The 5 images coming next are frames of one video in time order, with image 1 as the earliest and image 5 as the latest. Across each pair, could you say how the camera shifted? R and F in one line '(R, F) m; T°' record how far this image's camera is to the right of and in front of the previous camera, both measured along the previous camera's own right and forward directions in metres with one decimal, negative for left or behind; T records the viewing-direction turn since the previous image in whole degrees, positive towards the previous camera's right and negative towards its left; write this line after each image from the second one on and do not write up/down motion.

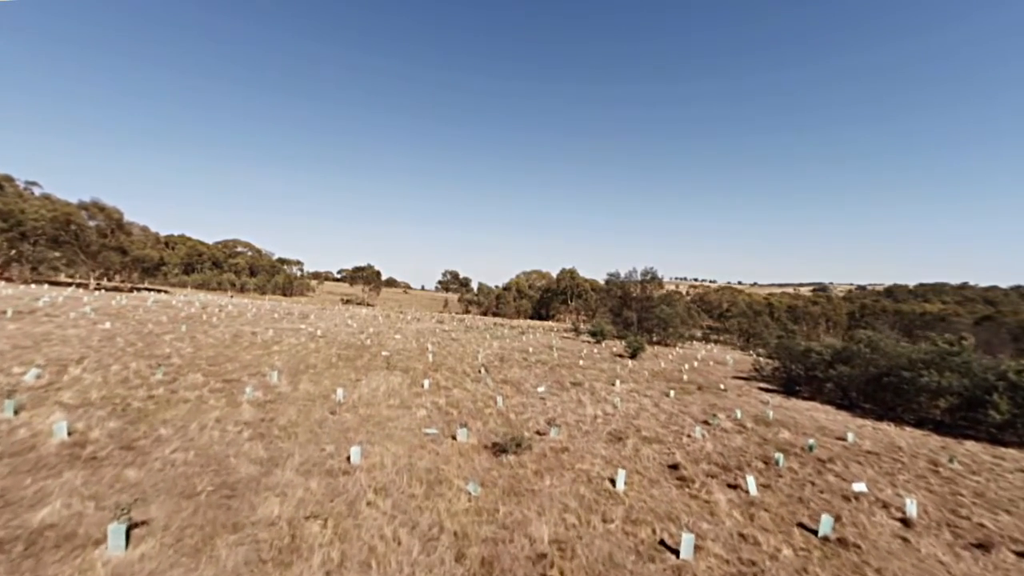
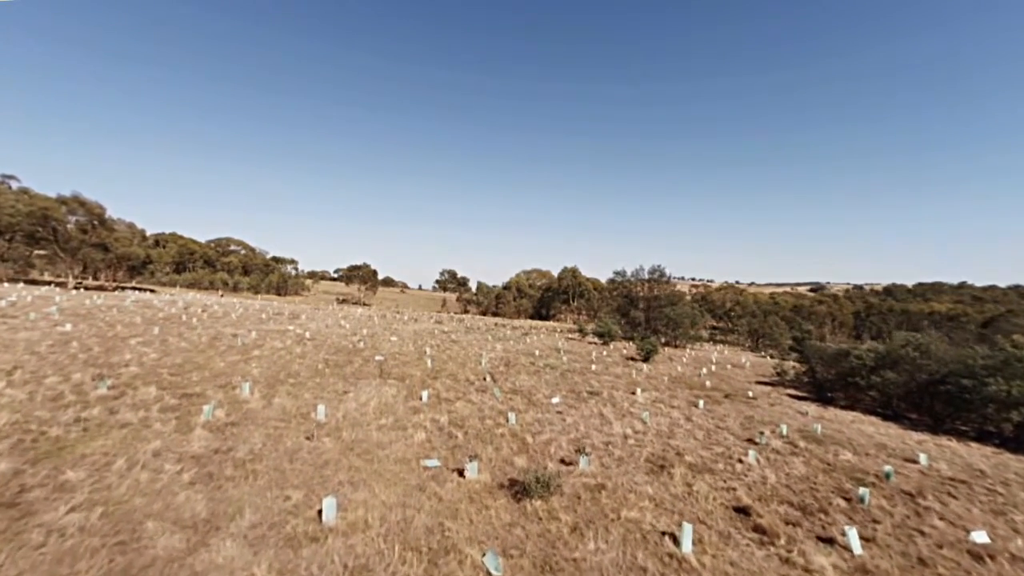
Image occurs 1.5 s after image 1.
(-0.6, +2.7) m; 0°
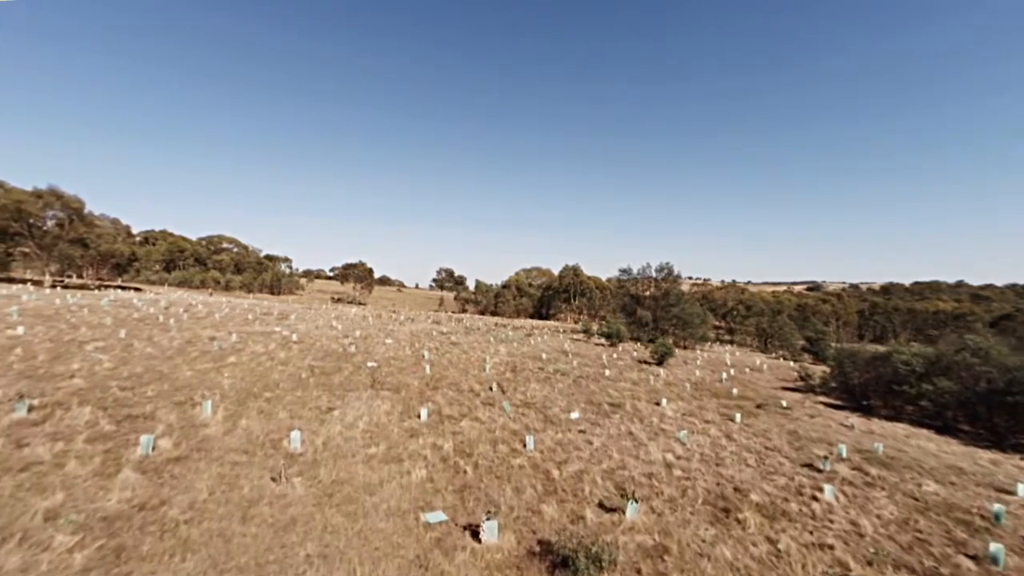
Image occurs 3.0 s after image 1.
(-0.6, +2.6) m; 0°
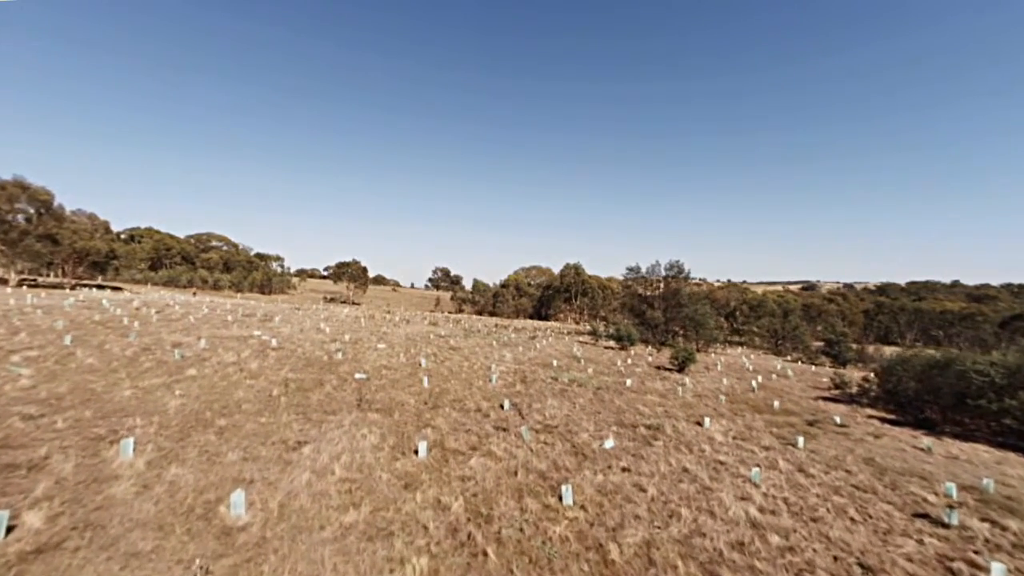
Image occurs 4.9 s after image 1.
(-0.8, +3.3) m; +1°
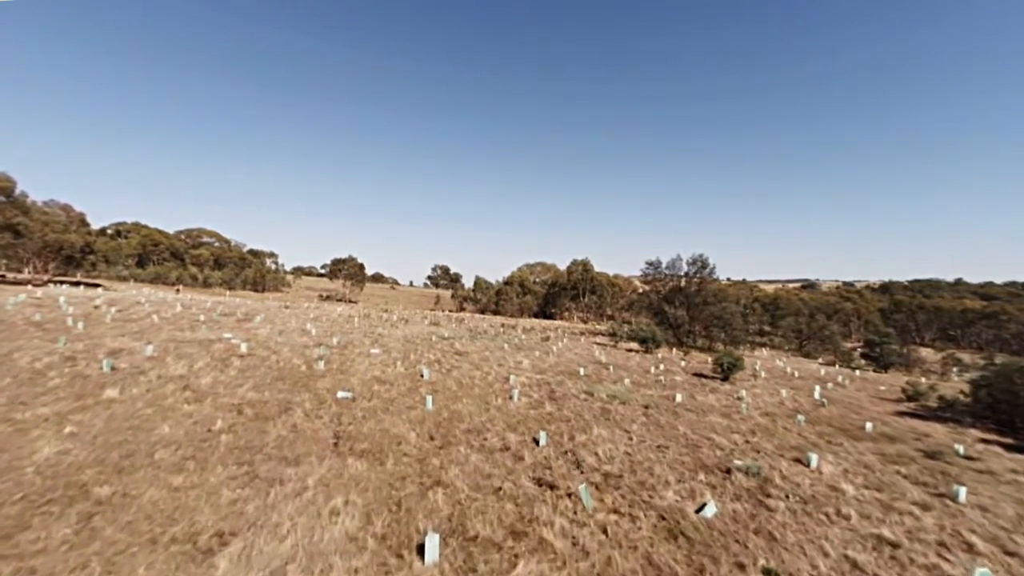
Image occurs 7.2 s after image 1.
(-1.2, +4.6) m; 0°
